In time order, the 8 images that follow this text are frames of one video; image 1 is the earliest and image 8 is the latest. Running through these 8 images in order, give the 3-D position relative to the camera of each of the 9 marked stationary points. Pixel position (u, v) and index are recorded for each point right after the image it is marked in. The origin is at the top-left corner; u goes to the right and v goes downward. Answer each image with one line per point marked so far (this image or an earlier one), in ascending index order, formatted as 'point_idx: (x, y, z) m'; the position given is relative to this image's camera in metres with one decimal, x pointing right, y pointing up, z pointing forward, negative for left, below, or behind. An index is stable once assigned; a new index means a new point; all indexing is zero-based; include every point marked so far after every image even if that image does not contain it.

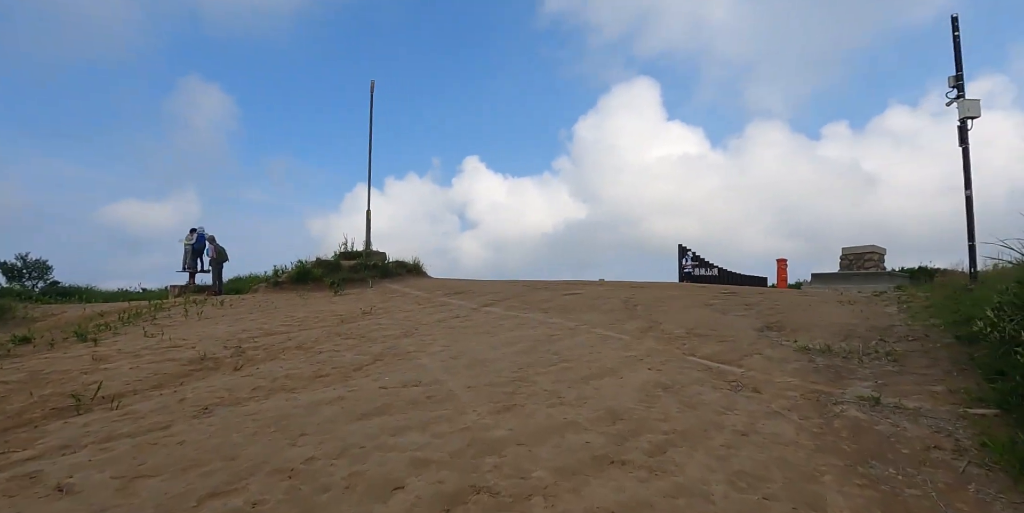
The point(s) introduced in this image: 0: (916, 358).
0: (+4.5, -1.1, +6.1) m
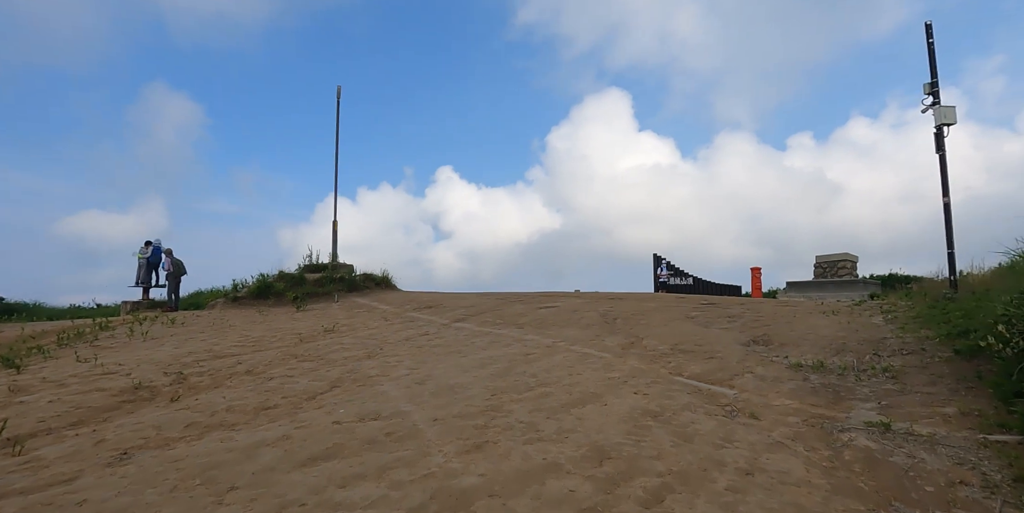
0: (+4.2, -1.3, +5.7) m
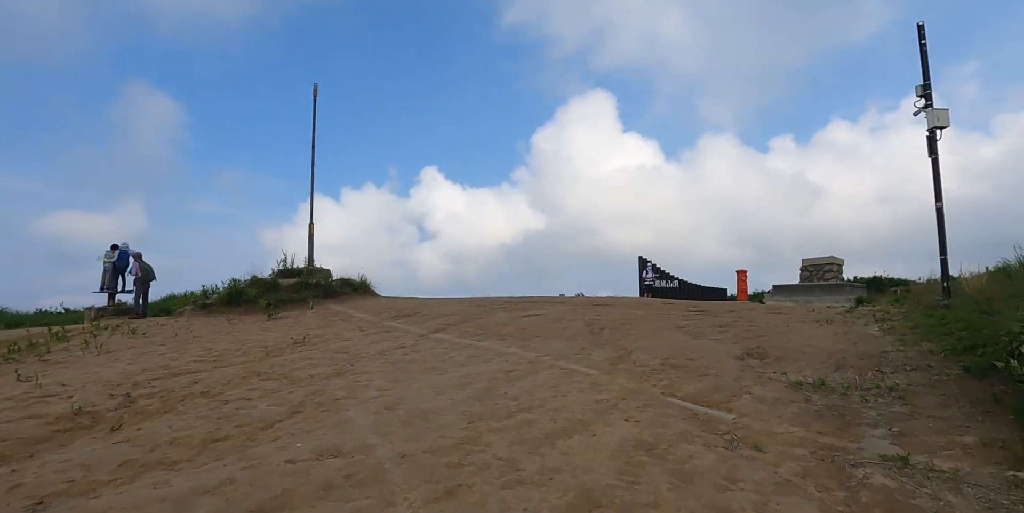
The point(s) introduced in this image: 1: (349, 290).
0: (+4.0, -1.4, +5.3) m
1: (-4.7, -1.0, +15.6) m
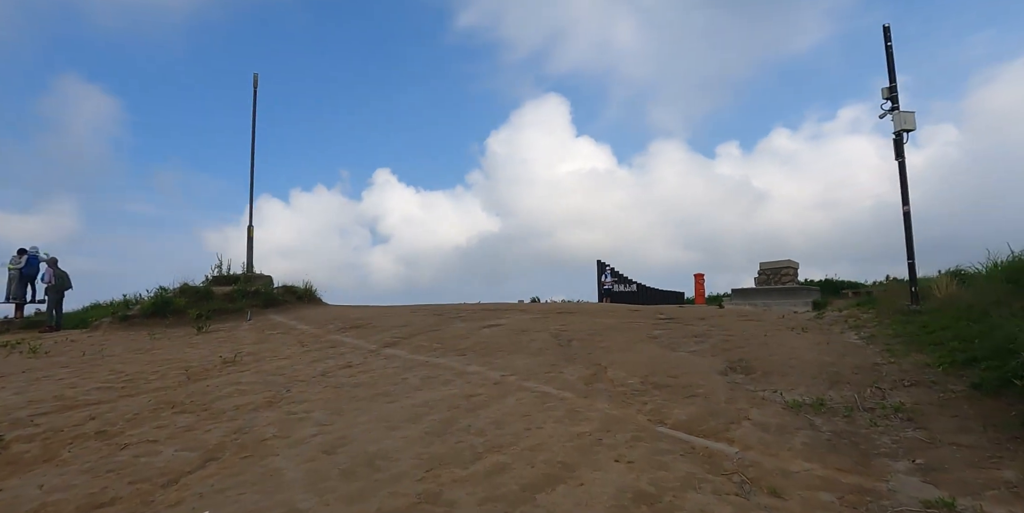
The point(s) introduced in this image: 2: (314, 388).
0: (+3.7, -1.4, +4.8) m
1: (-5.8, -1.1, +14.3) m
2: (-2.3, -1.5, +6.4) m
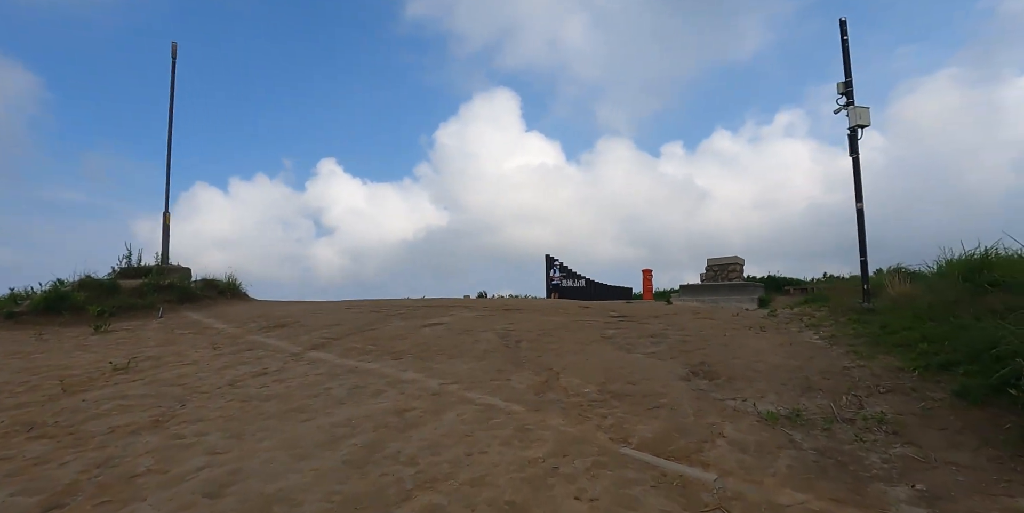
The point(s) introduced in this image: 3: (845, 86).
0: (+3.3, -1.4, +4.3) m
1: (-7.1, -0.9, +12.9) m
2: (-2.9, -1.4, +5.3) m
3: (+6.7, +3.5, +11.0) m
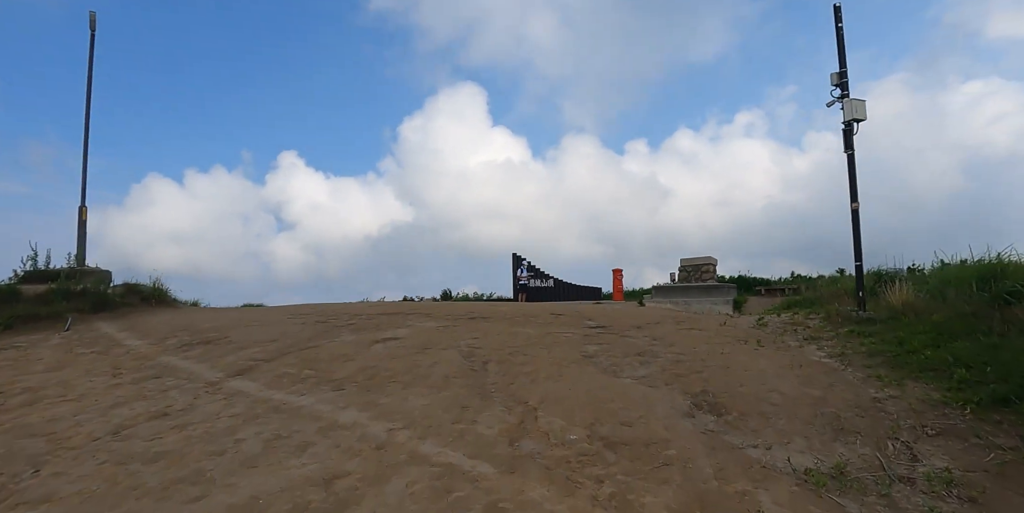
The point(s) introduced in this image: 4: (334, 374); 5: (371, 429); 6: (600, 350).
0: (+3.1, -1.5, +3.4) m
1: (-7.8, -0.9, +11.3) m
2: (-3.1, -1.5, +4.0) m
3: (+6.1, +3.4, +10.2) m
4: (-2.0, -1.3, +6.1) m
5: (-1.1, -1.4, +4.5) m
6: (+1.2, -1.3, +7.4) m
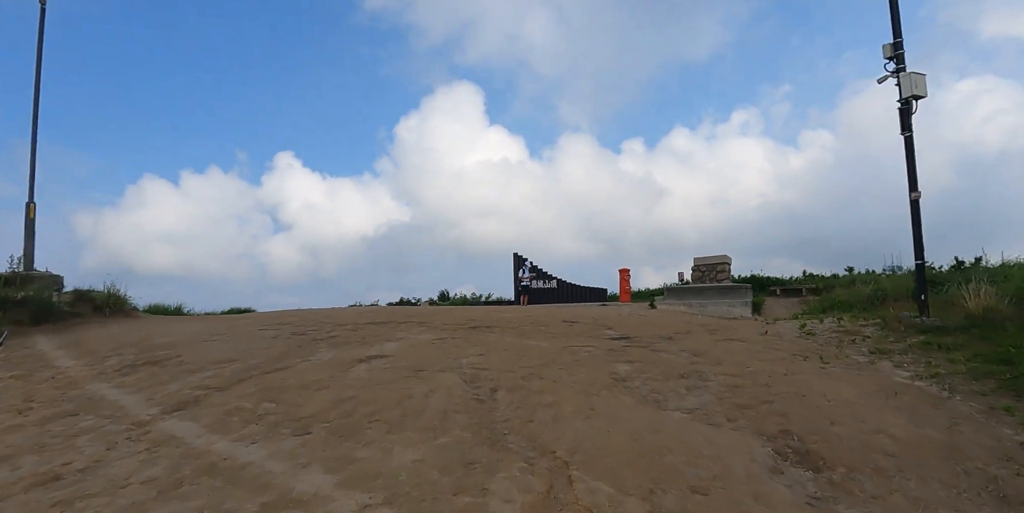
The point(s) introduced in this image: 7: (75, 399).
0: (+3.3, -1.5, +2.0) m
1: (-7.7, -0.9, +9.9) m
2: (-3.0, -1.5, +2.6) m
3: (+6.2, +3.4, +8.9) m
4: (-1.8, -1.3, +4.8) m
5: (-1.0, -1.4, +3.1) m
6: (+1.3, -1.3, +6.0) m
7: (-4.3, -1.4, +5.4) m
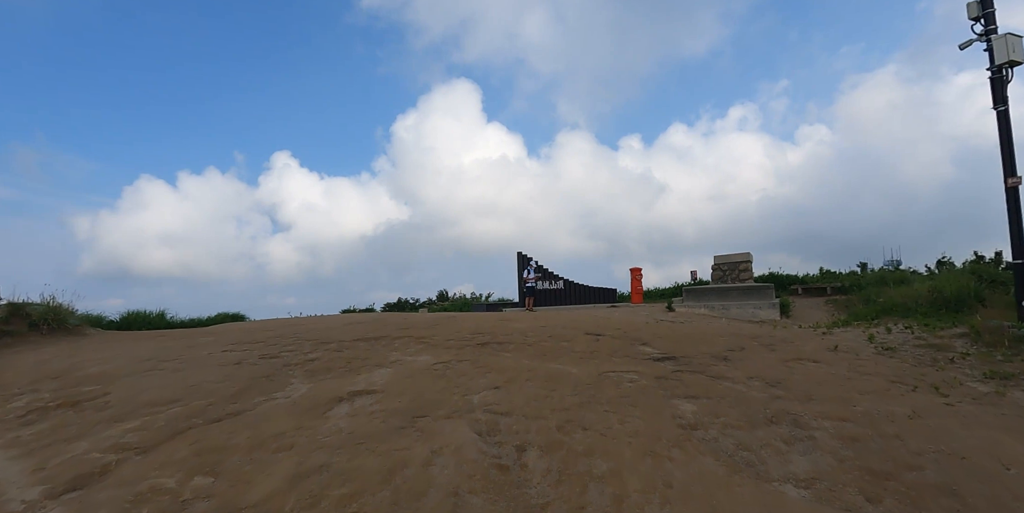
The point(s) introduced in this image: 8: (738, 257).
0: (+3.5, -1.5, +0.5) m
1: (-7.5, -1.0, +8.4) m
2: (-2.7, -1.6, +1.1) m
3: (+6.4, +3.4, +7.4) m
4: (-1.6, -1.4, +3.3) m
5: (-0.7, -1.5, +1.7) m
6: (+1.6, -1.3, +4.5) m
7: (-4.0, -1.5, +3.9) m
8: (+7.5, 0.0, +18.2) m
